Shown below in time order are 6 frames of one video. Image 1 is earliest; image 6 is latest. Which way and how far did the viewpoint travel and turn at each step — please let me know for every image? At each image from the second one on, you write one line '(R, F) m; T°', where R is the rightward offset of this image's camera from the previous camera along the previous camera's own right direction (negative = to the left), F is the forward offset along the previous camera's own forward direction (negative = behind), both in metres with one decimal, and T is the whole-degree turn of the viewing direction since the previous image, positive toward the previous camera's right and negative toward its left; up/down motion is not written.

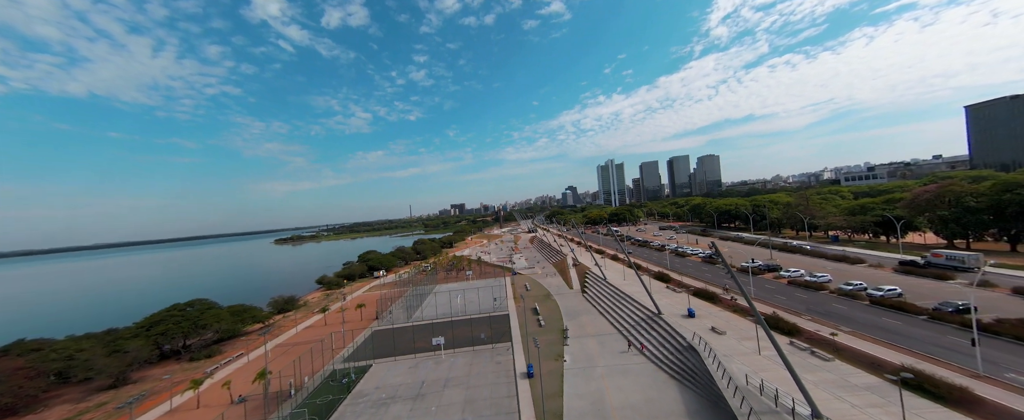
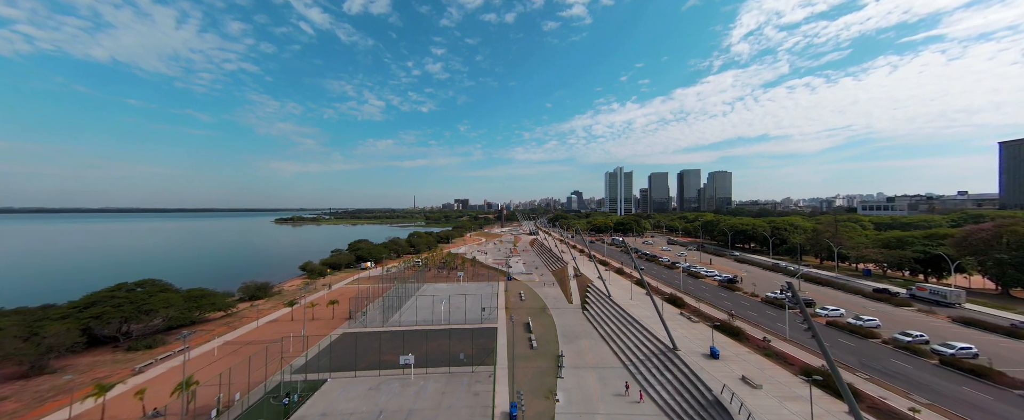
(+0.4, +3.9) m; -1°
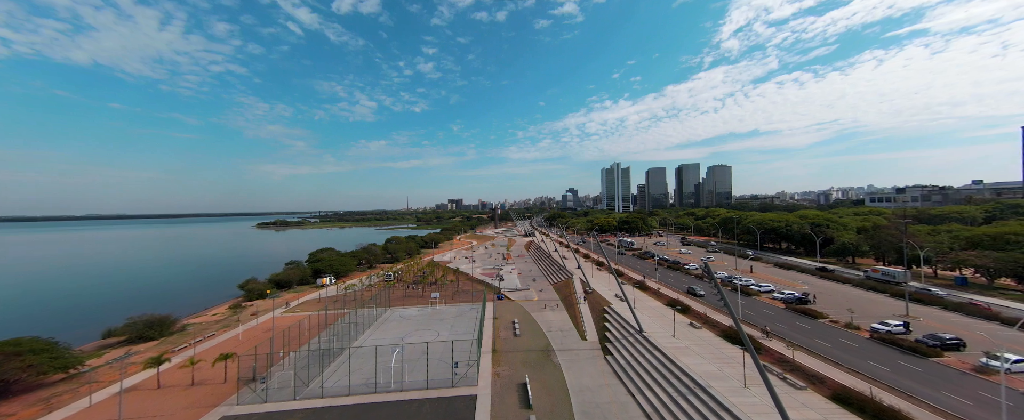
(+0.7, +10.1) m; +1°
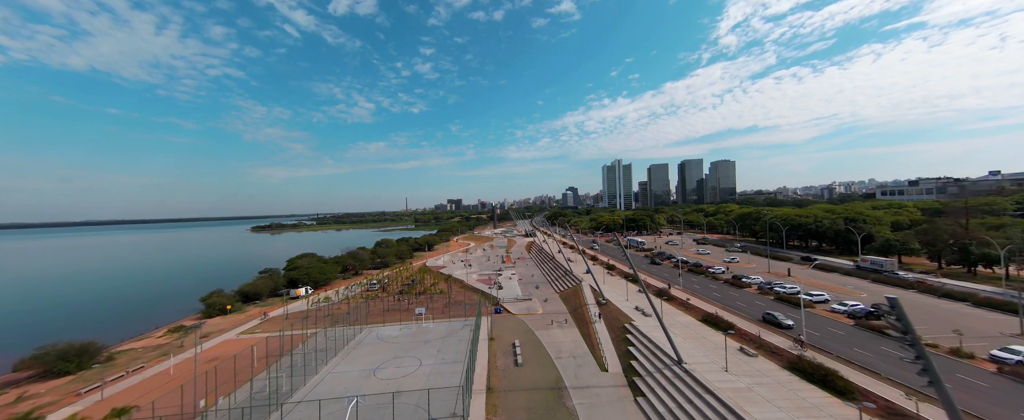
(+0.1, +5.3) m; 0°
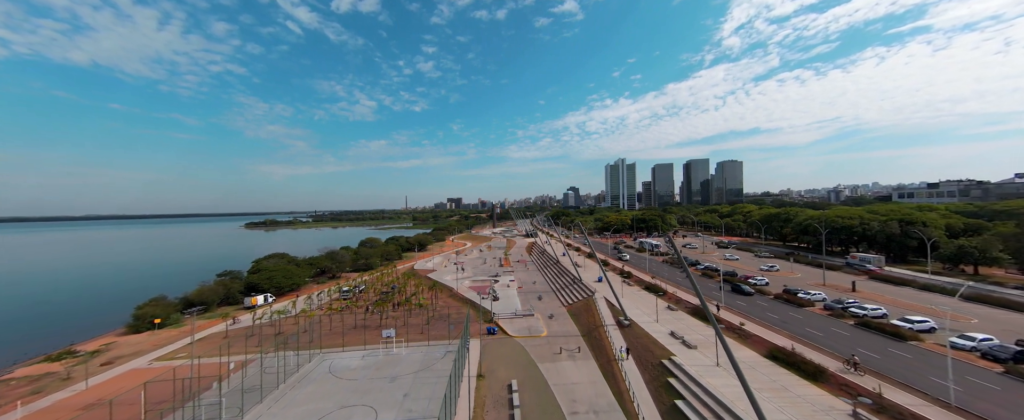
(+0.2, +6.4) m; 0°
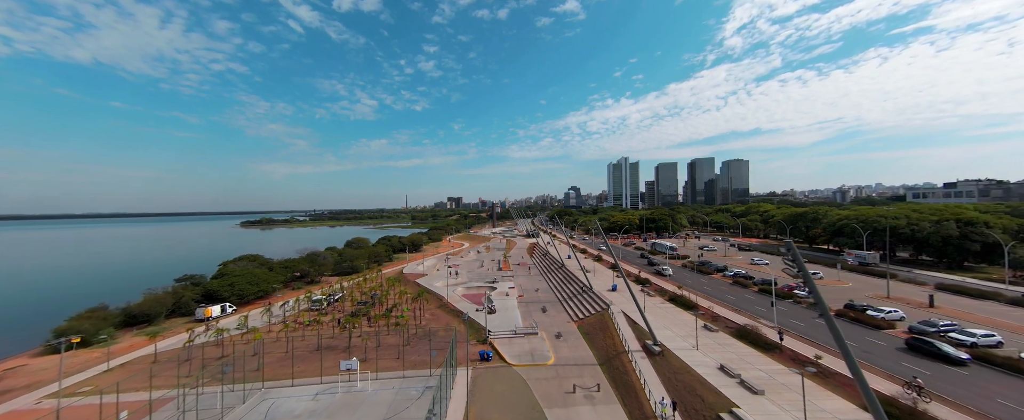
(+0.1, +4.9) m; 0°
